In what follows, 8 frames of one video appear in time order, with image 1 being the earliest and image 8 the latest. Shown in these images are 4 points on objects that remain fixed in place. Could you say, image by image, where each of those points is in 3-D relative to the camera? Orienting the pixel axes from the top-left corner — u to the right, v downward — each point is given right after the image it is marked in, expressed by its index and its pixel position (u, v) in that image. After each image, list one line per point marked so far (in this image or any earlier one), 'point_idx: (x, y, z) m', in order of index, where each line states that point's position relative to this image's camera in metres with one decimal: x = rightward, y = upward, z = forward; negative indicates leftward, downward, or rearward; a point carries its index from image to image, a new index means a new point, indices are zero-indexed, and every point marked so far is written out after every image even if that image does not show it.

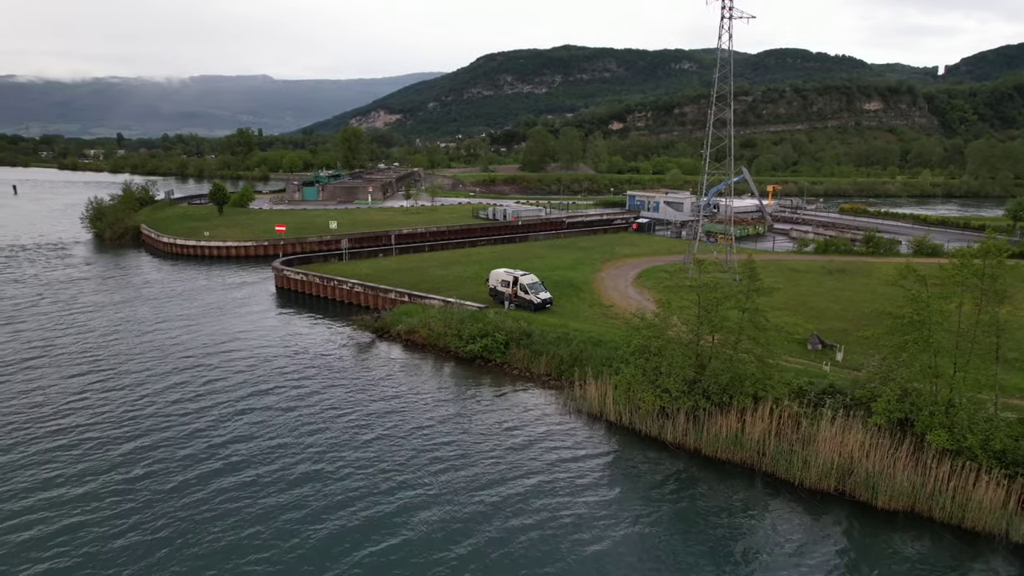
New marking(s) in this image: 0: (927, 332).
0: (+12.6, -1.4, +19.6) m
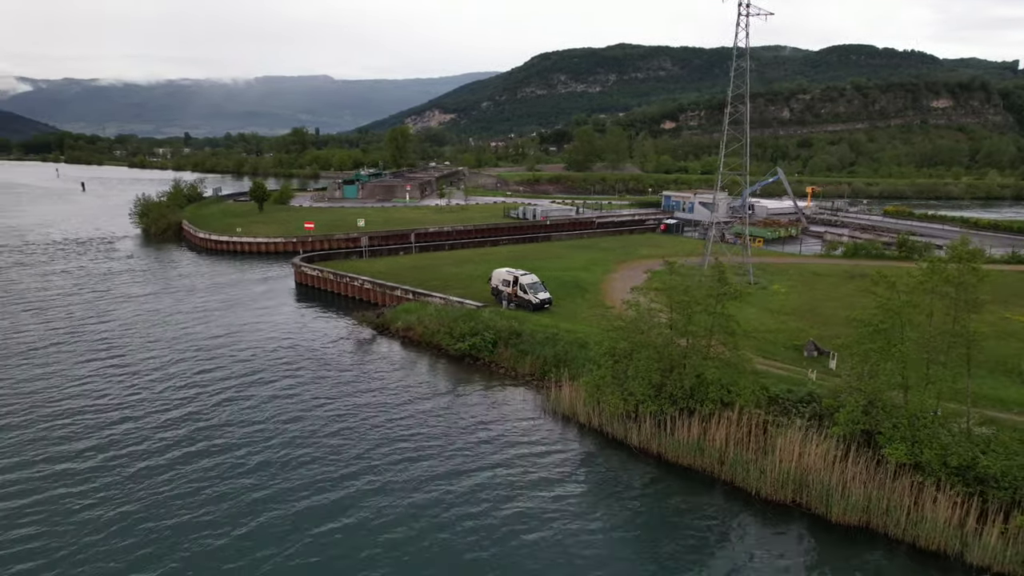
0: (+11.2, -1.6, +18.8) m
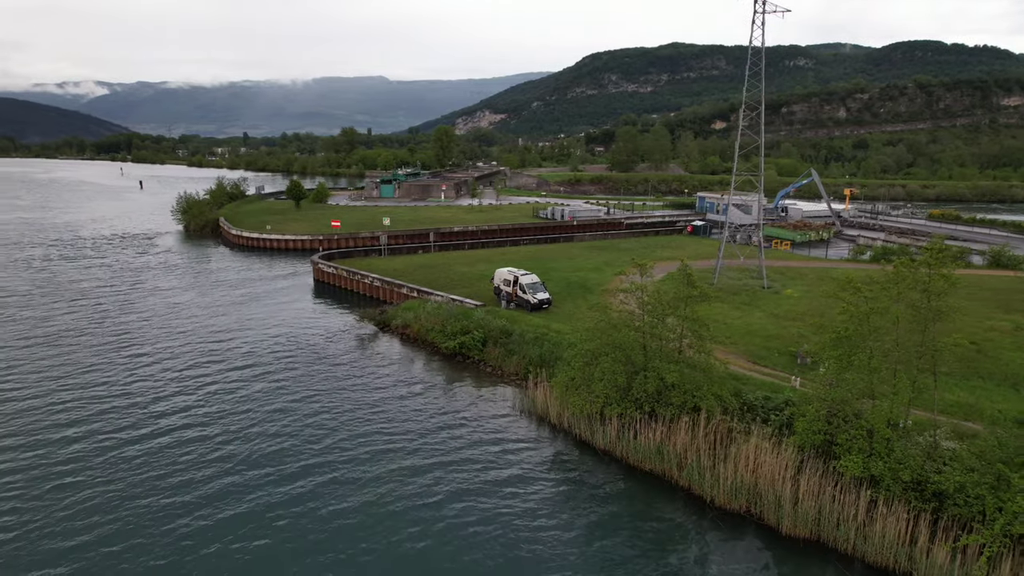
0: (+9.7, -1.7, +18.1) m
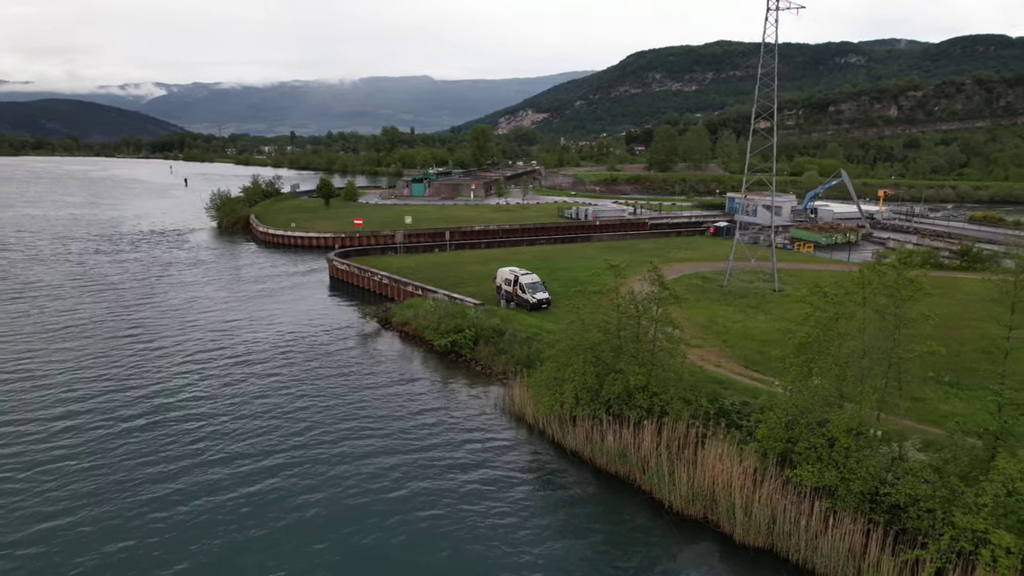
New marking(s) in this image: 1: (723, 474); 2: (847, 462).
0: (+8.4, -1.8, +17.6) m
1: (+5.8, -5.2, +17.6) m
2: (+8.5, -4.4, +16.1) m
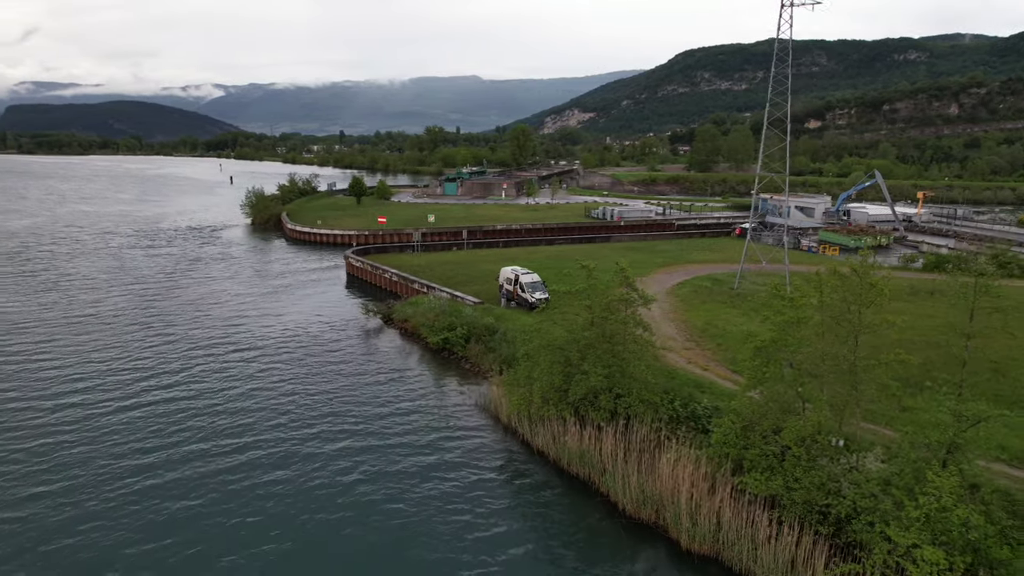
0: (+7.1, -1.9, +17.1) m
1: (+4.4, -5.2, +17.3) m
2: (+6.9, -4.5, +15.7) m
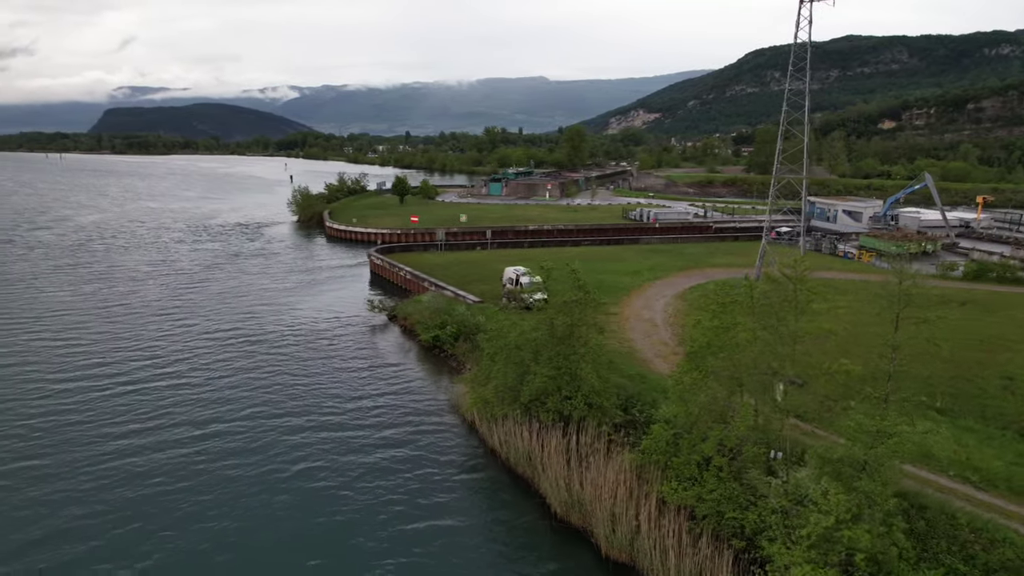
0: (+5.1, -2.0, +16.6) m
1: (+2.4, -5.3, +17.1) m
2: (+4.8, -4.6, +15.2) m
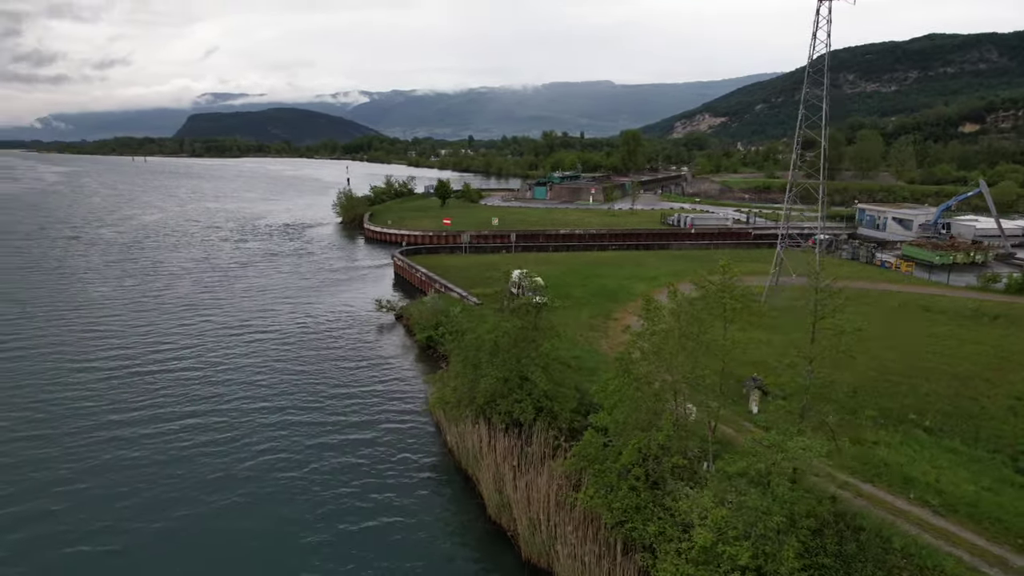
0: (+3.2, -2.1, +16.3) m
1: (+0.5, -5.3, +17.0) m
2: (+2.7, -4.7, +14.9) m
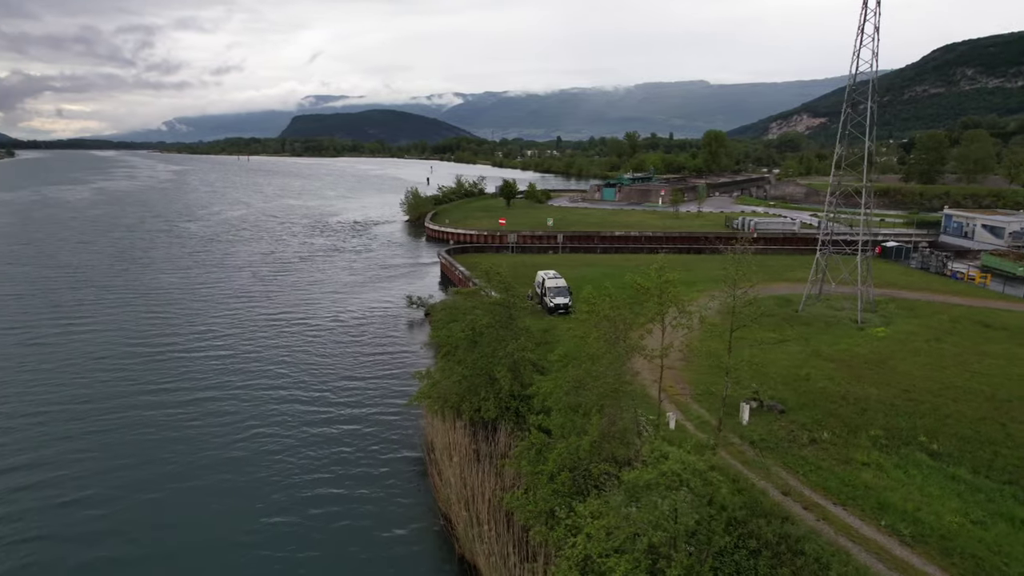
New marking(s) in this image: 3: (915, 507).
0: (+1.6, -2.2, +16.1) m
1: (-1.1, -5.3, +17.1) m
2: (+0.9, -4.7, +14.8) m
3: (+10.8, -5.9, +17.0) m
